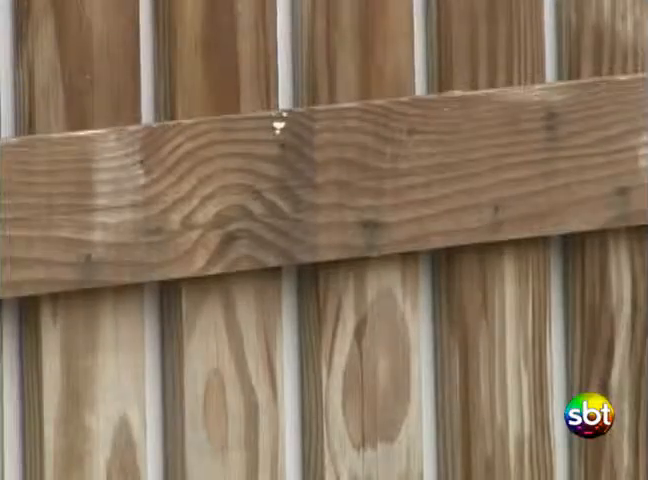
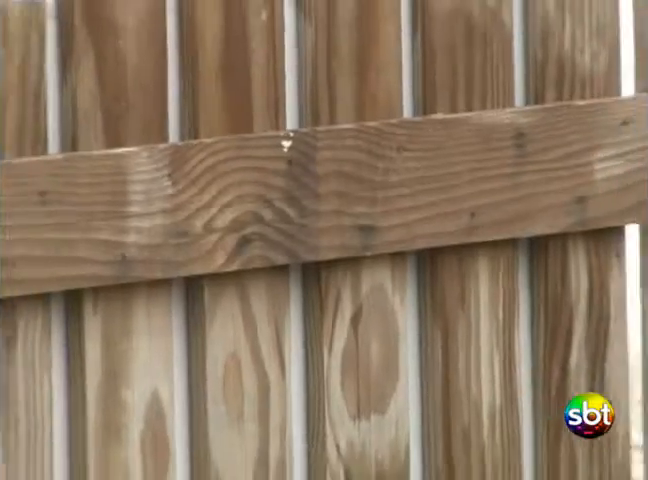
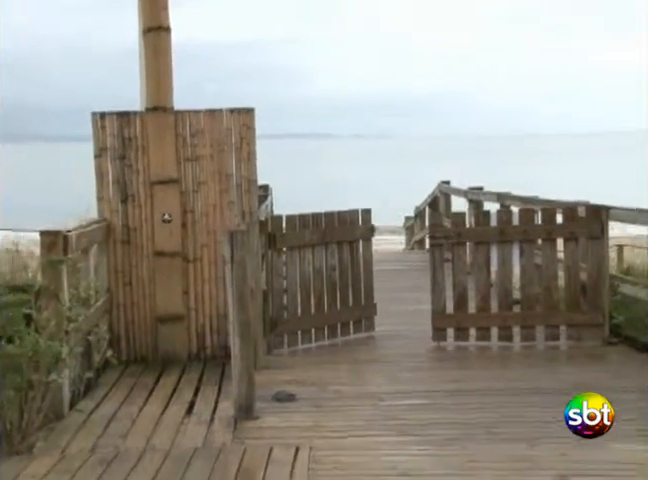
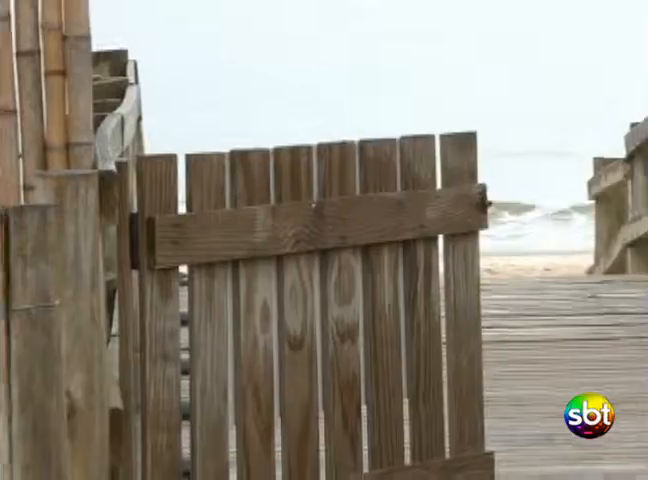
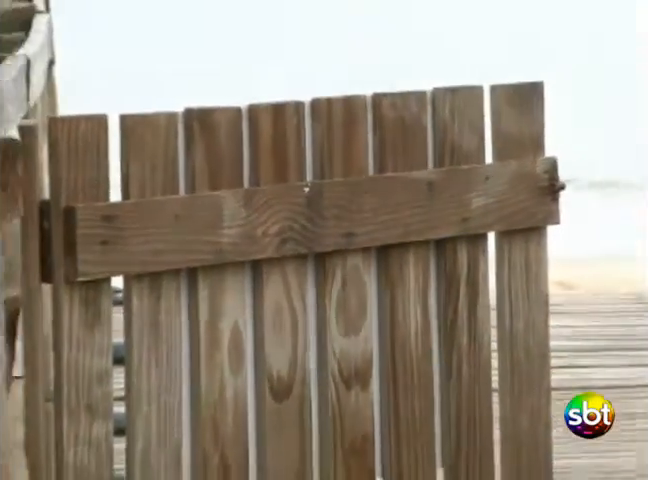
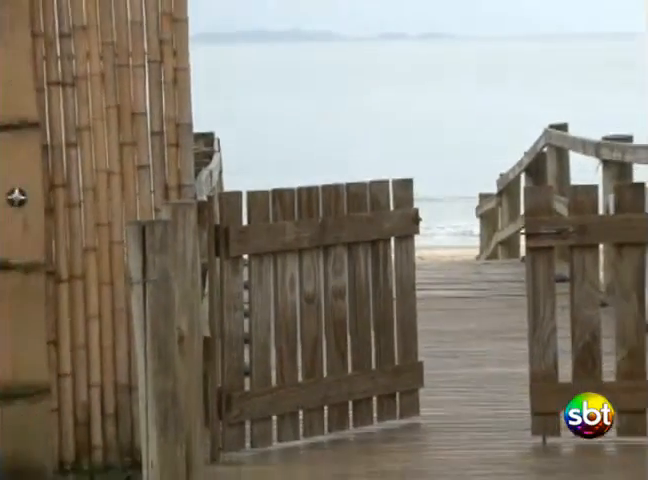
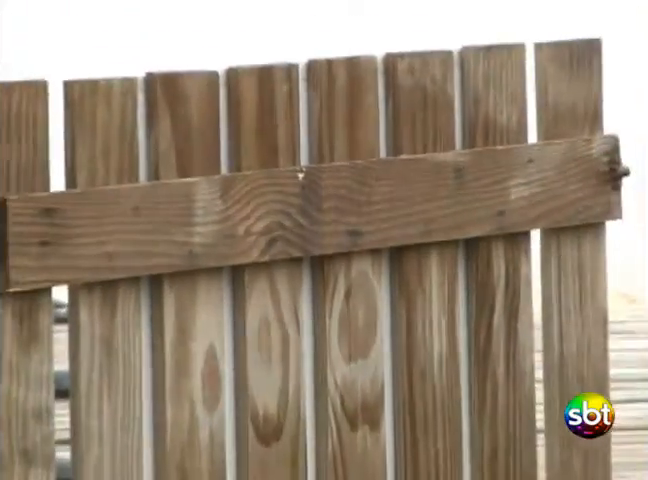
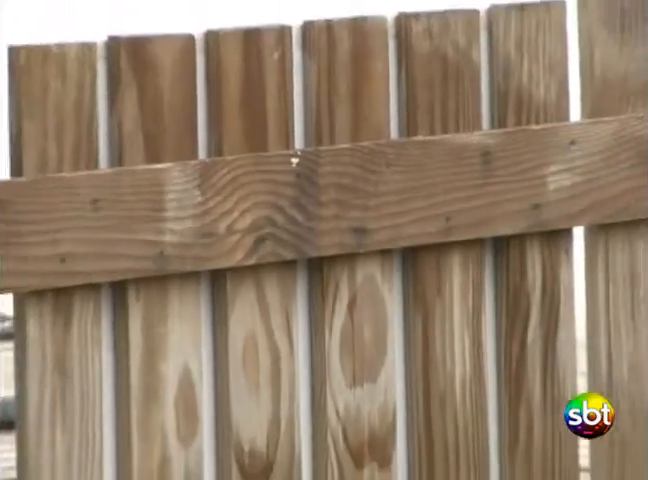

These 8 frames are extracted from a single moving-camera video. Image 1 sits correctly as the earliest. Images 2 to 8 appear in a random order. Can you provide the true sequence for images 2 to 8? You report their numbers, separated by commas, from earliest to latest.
2, 8, 7, 5, 4, 6, 3
